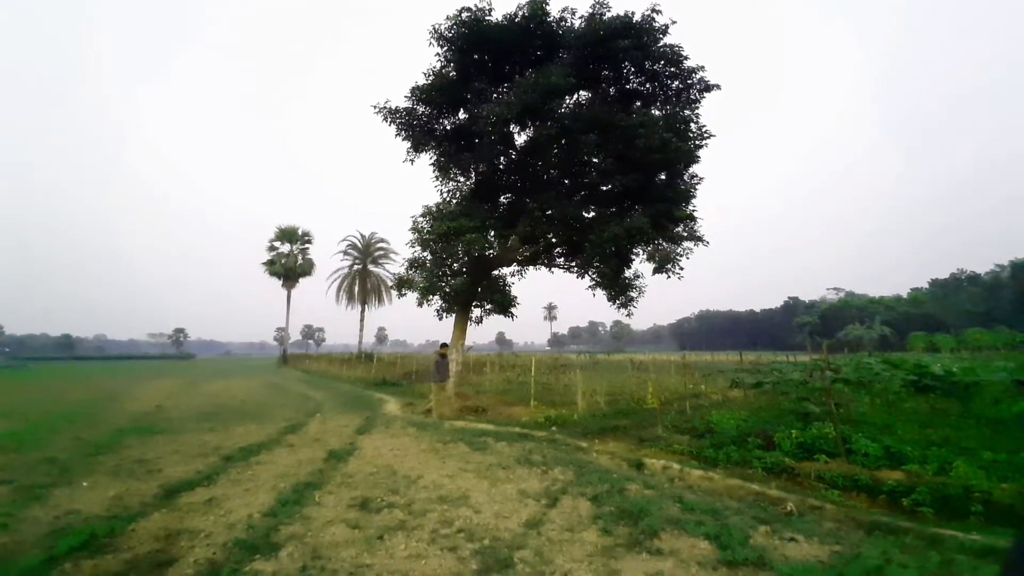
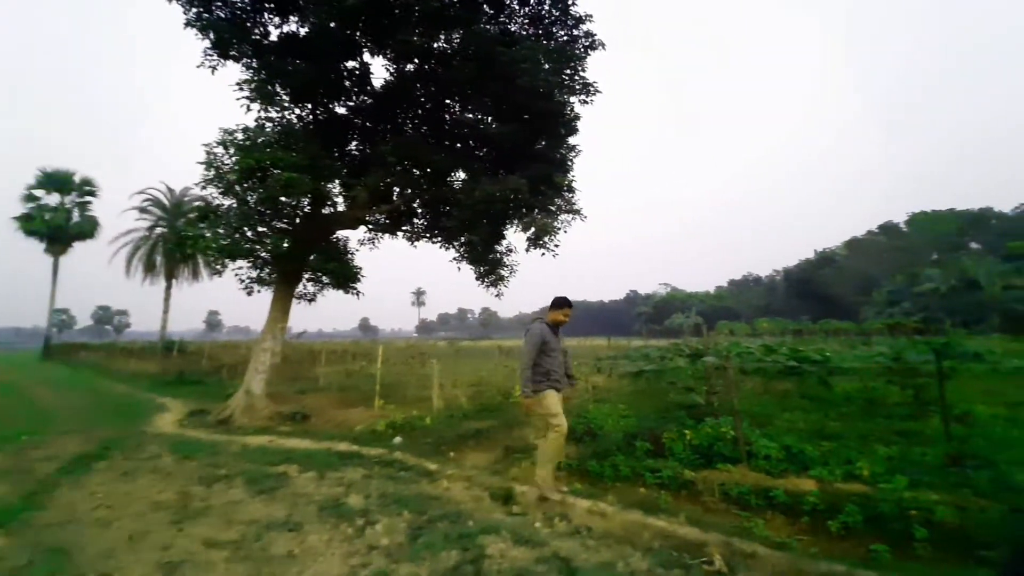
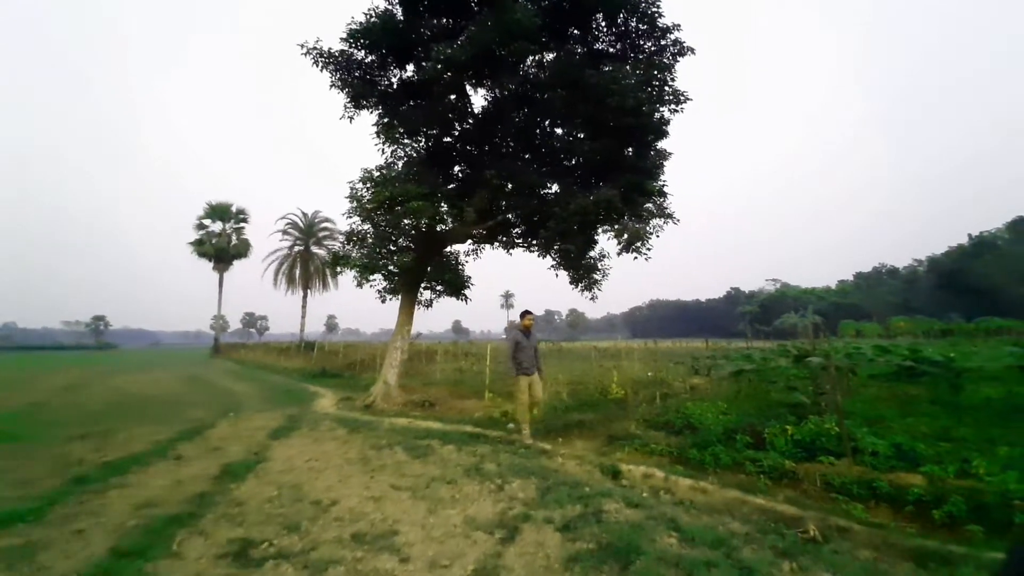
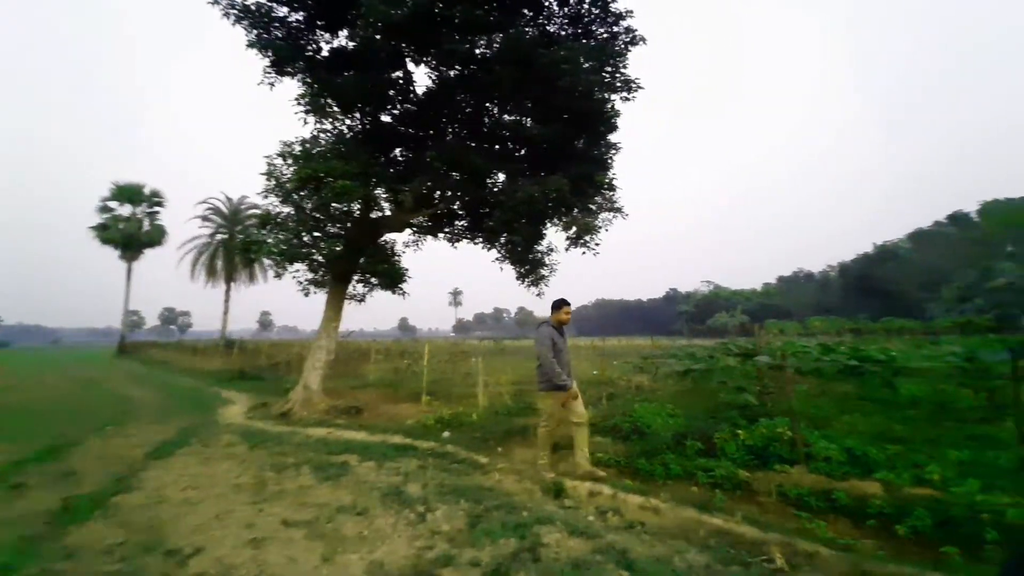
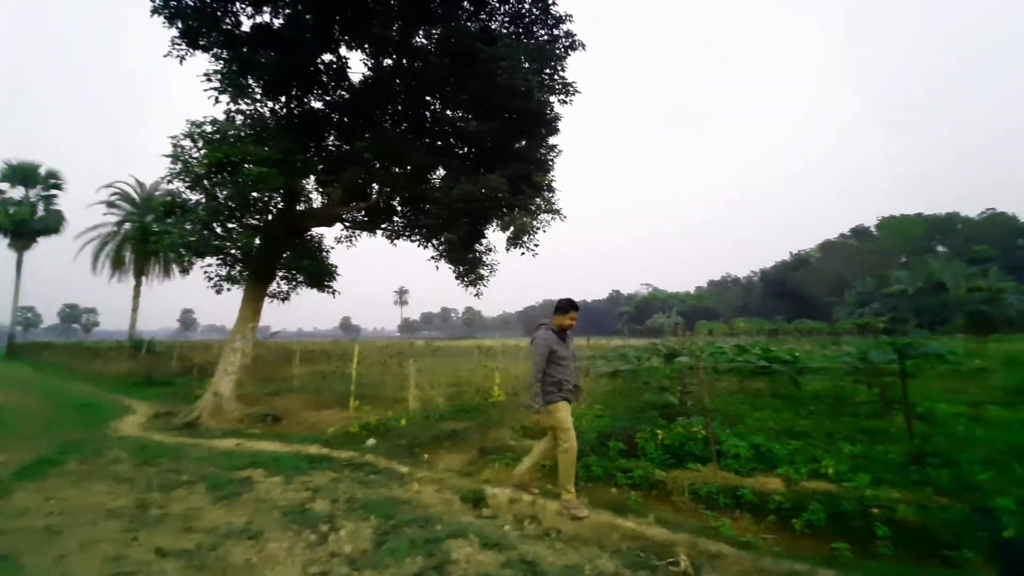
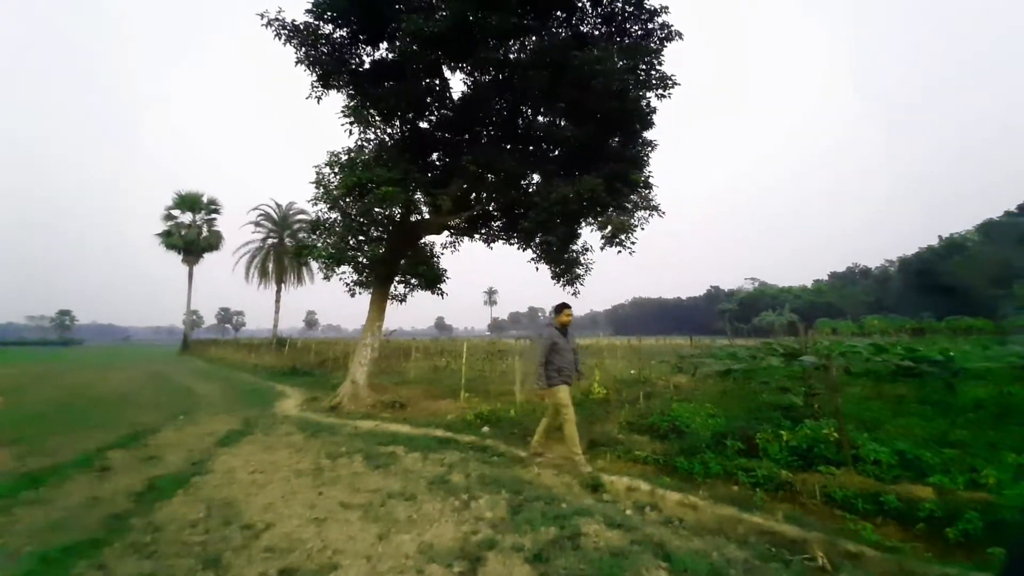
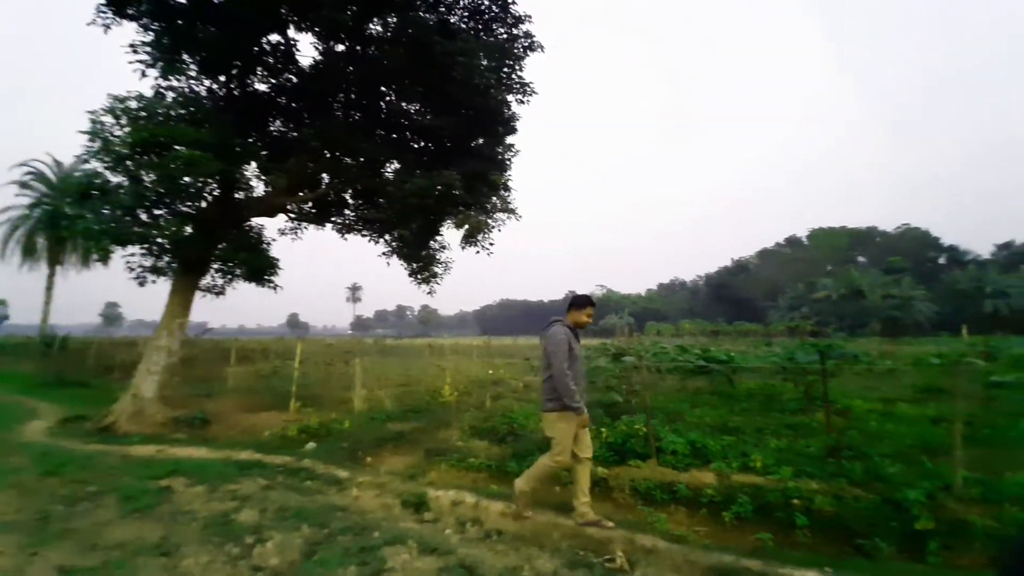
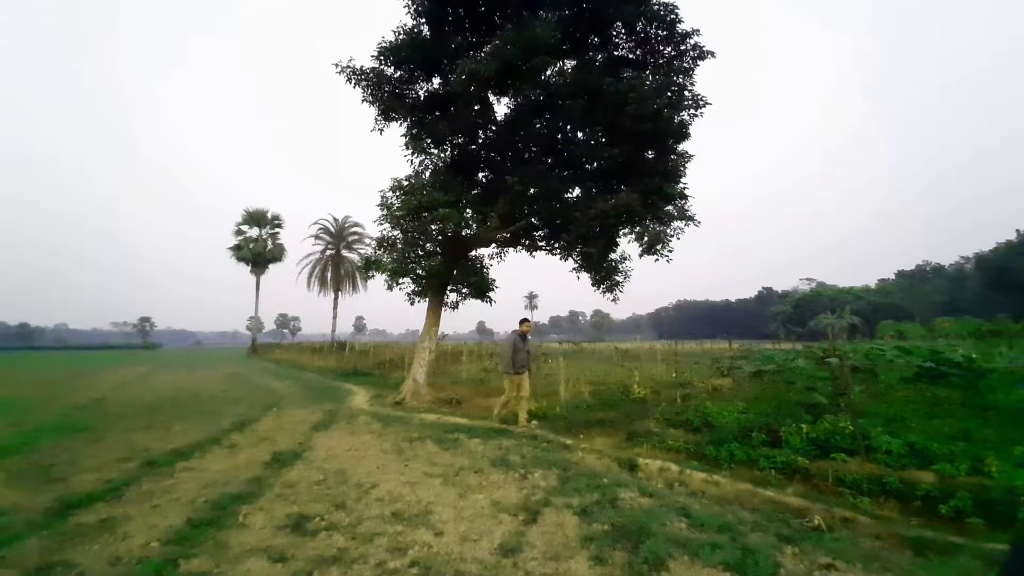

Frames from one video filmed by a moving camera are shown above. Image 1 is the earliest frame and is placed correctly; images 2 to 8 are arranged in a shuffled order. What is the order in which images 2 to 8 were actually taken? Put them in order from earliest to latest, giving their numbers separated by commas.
8, 3, 6, 4, 2, 5, 7
